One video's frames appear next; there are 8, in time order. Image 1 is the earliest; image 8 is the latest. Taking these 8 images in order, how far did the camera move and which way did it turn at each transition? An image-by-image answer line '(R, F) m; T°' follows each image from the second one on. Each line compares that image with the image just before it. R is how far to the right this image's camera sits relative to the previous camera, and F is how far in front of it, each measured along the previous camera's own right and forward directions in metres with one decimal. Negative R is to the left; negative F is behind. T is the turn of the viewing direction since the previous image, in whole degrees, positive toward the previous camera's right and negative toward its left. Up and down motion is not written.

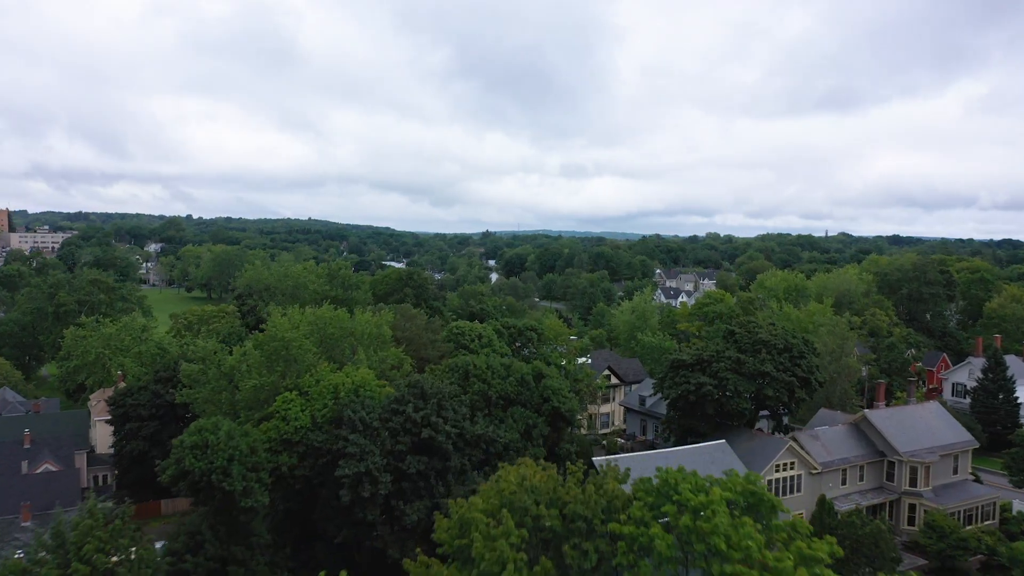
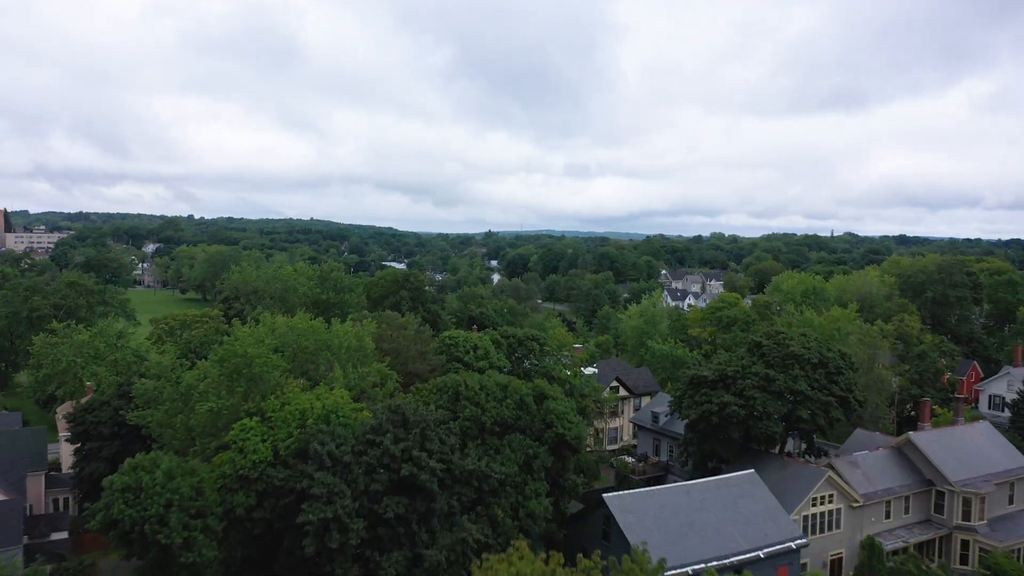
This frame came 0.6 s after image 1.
(+0.1, +2.8) m; 0°
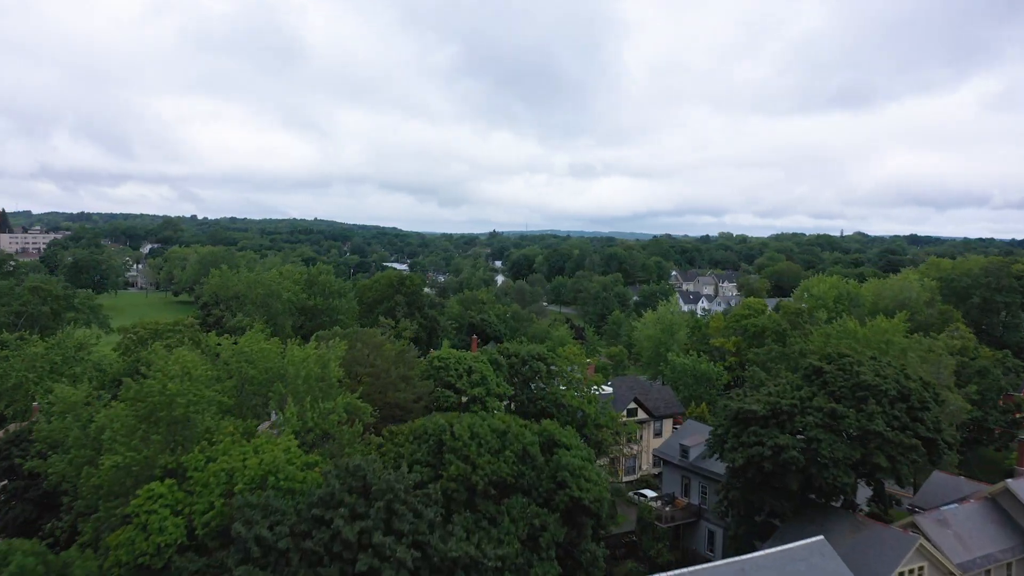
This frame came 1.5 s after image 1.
(+0.1, +4.3) m; 0°
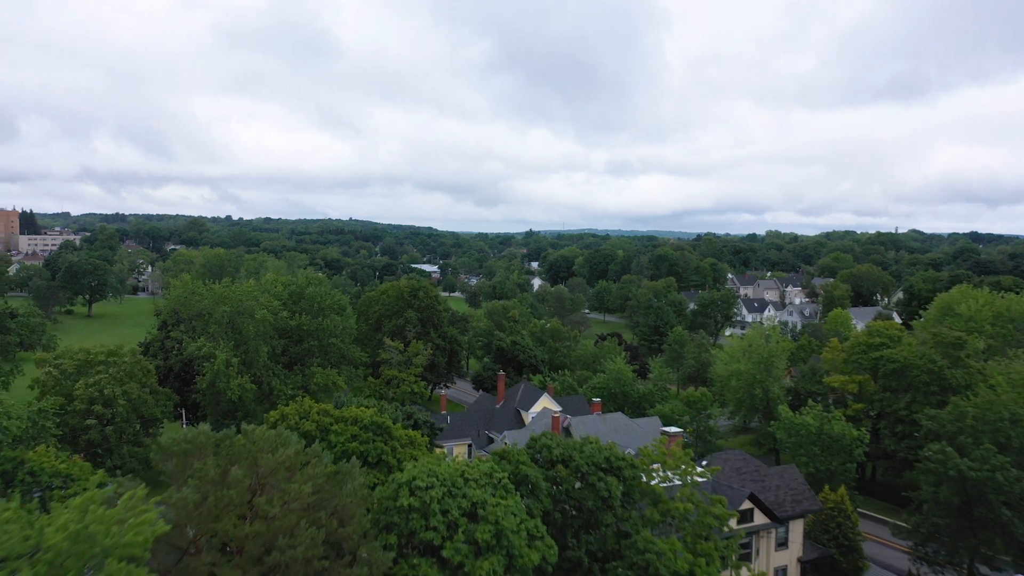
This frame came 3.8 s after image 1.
(-0.1, +10.7) m; -2°
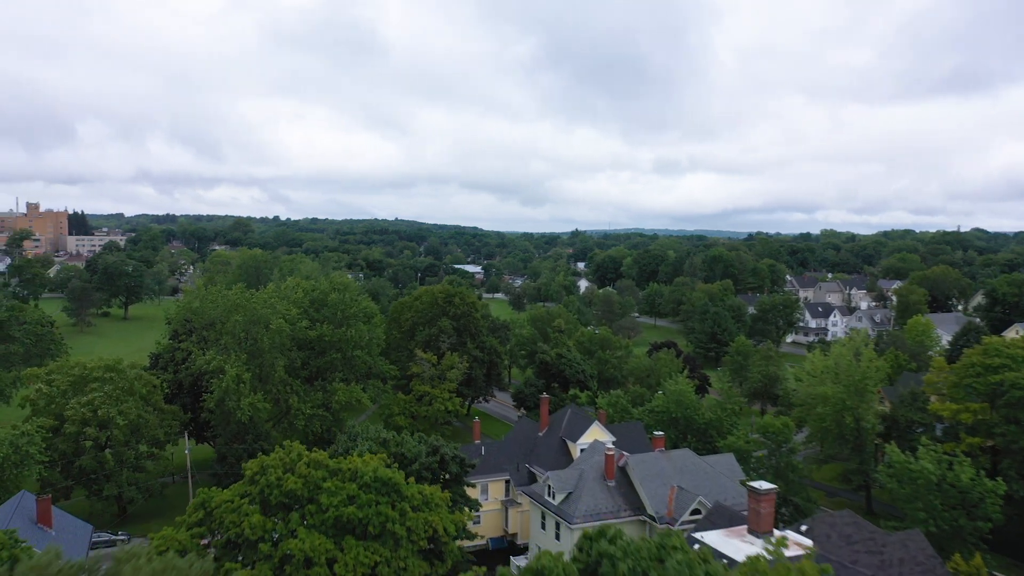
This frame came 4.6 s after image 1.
(0.0, +4.2) m; -3°
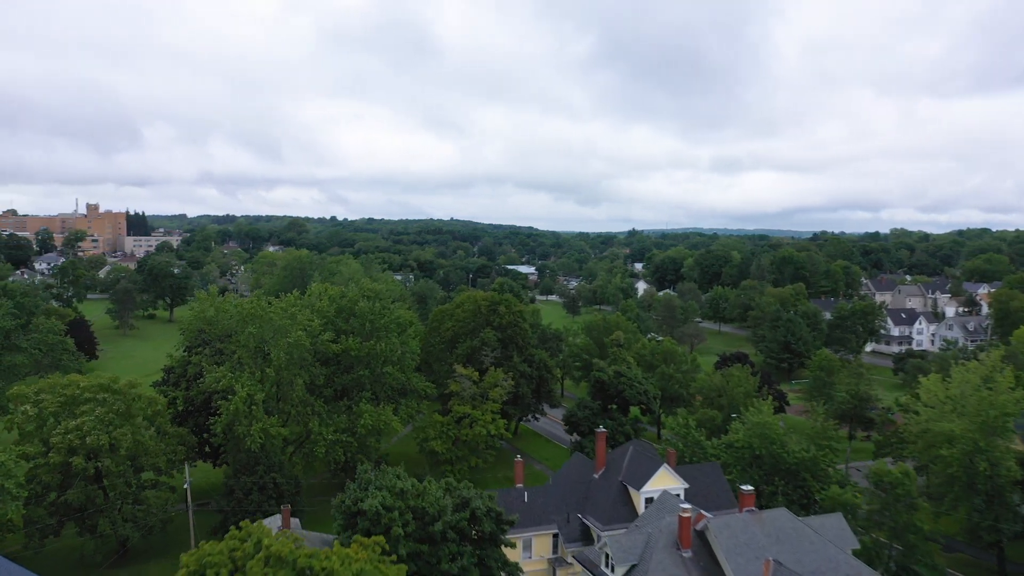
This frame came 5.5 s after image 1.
(+0.1, +4.3) m; -4°
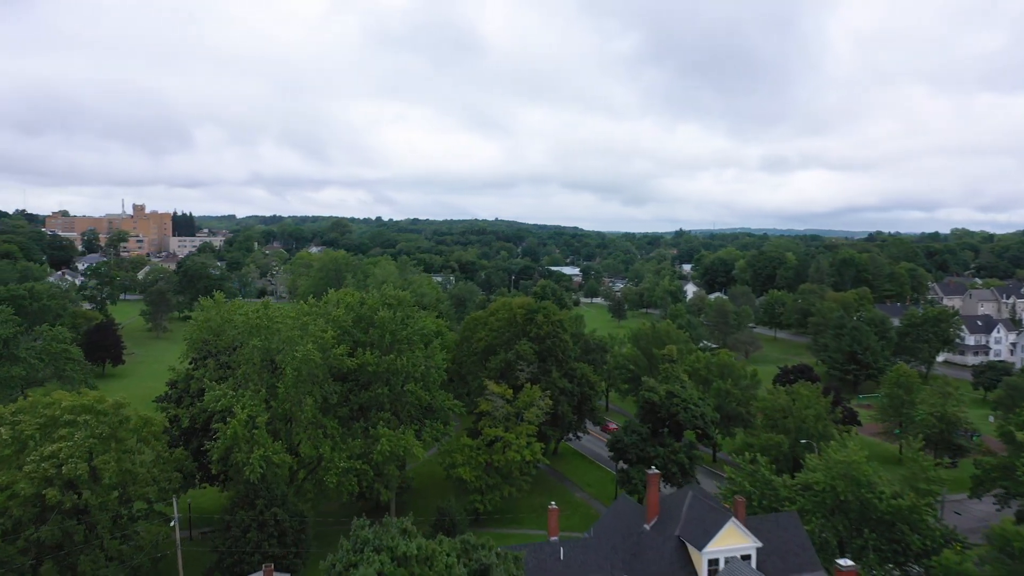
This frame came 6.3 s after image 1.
(+0.2, +3.5) m; -3°
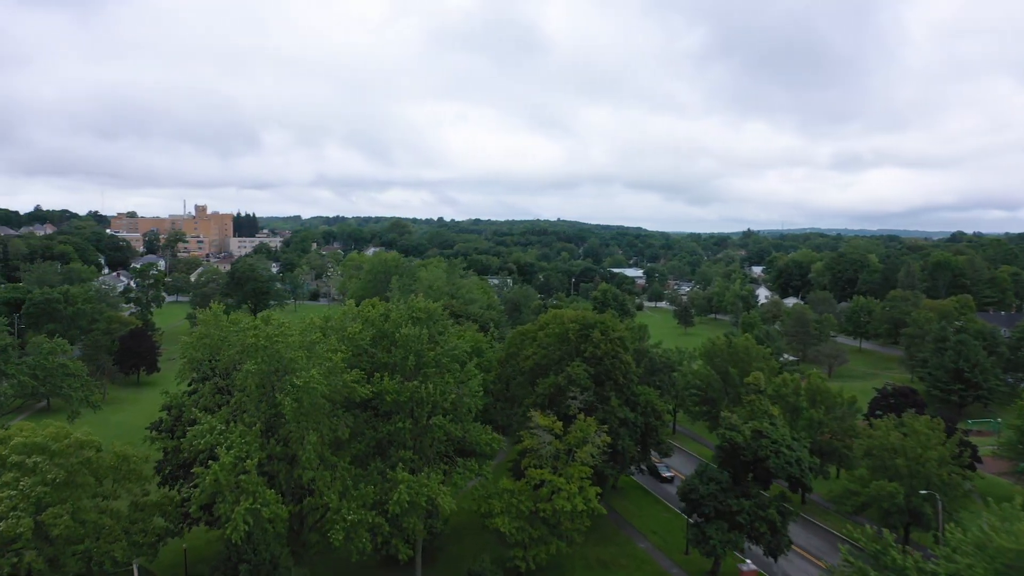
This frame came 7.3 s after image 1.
(+0.3, +4.8) m; -4°
